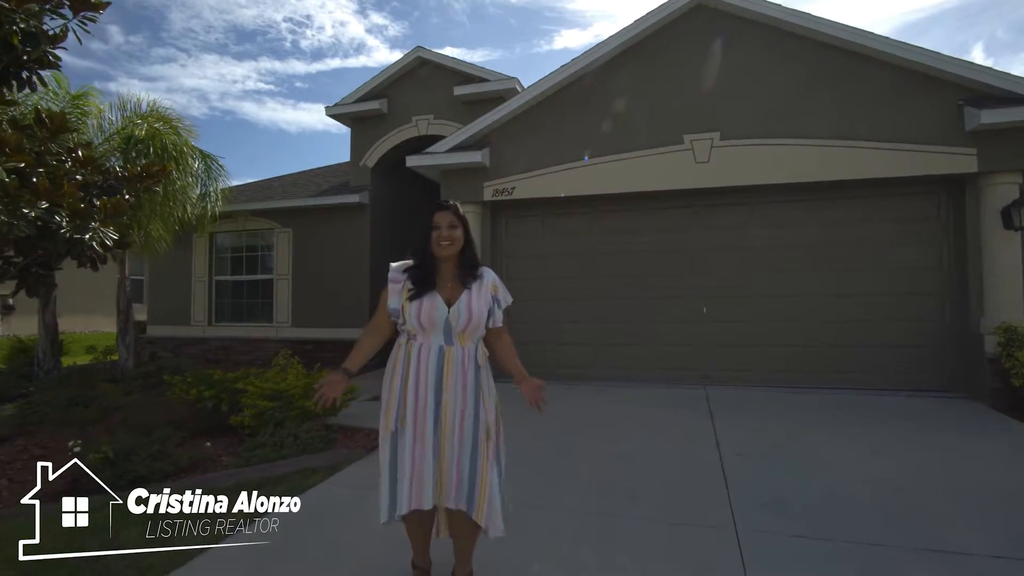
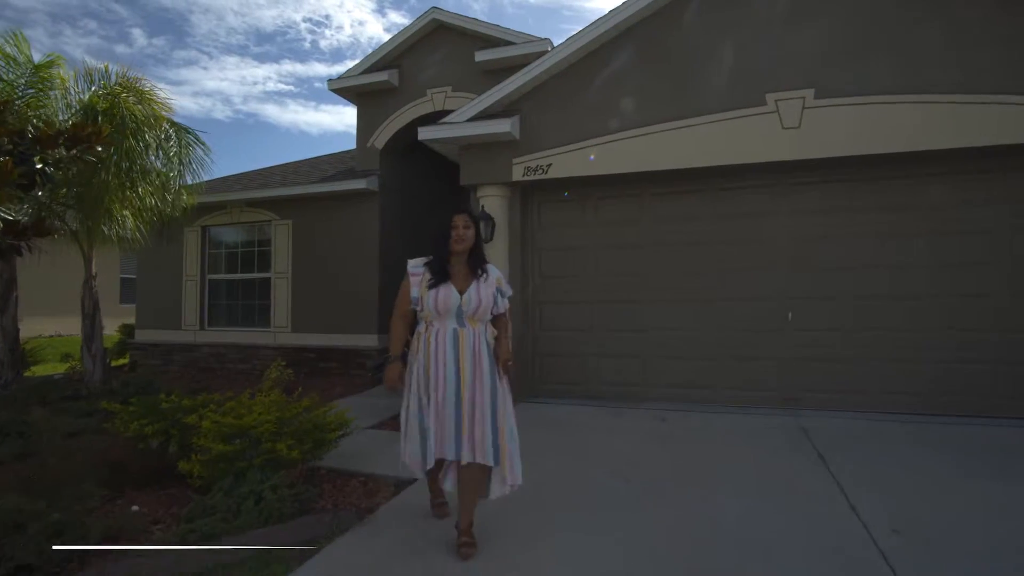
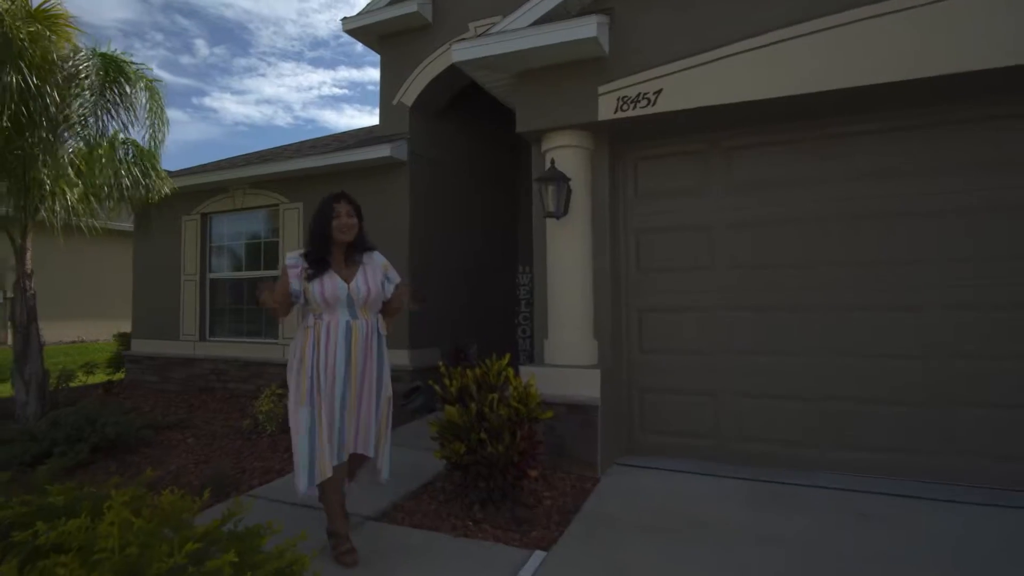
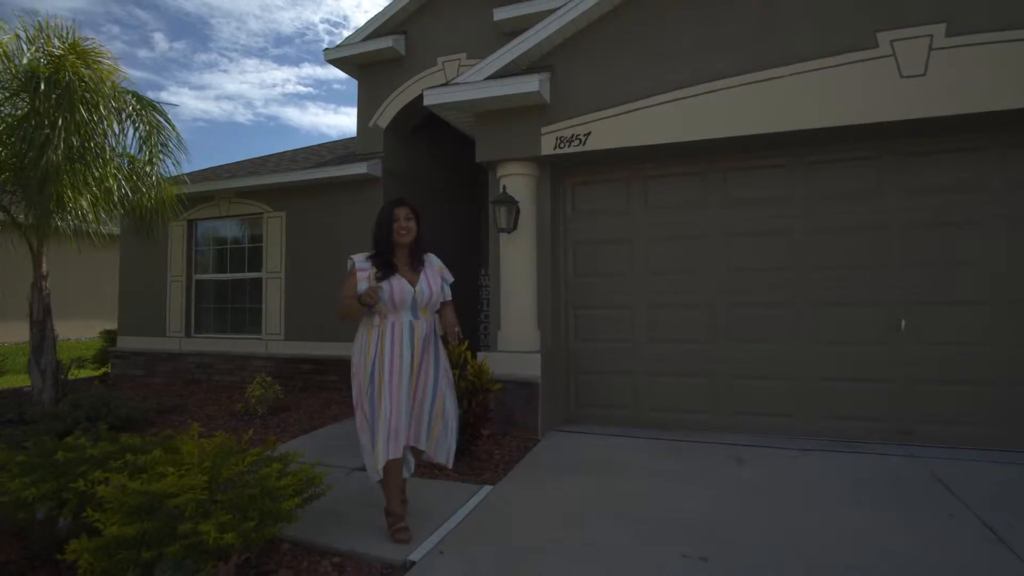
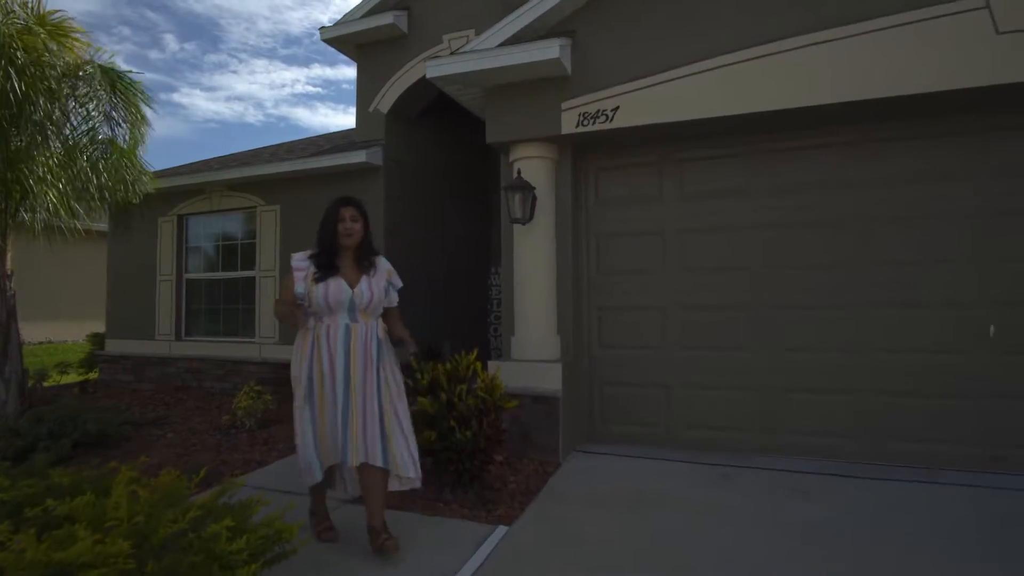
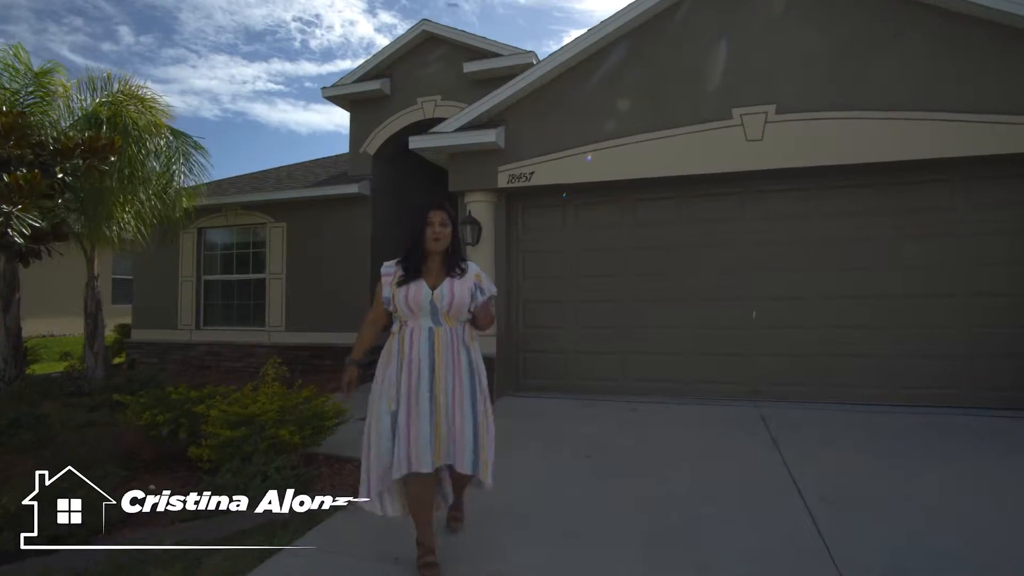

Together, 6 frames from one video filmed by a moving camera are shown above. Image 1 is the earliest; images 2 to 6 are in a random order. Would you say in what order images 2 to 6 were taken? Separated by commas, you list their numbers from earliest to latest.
6, 2, 4, 5, 3
